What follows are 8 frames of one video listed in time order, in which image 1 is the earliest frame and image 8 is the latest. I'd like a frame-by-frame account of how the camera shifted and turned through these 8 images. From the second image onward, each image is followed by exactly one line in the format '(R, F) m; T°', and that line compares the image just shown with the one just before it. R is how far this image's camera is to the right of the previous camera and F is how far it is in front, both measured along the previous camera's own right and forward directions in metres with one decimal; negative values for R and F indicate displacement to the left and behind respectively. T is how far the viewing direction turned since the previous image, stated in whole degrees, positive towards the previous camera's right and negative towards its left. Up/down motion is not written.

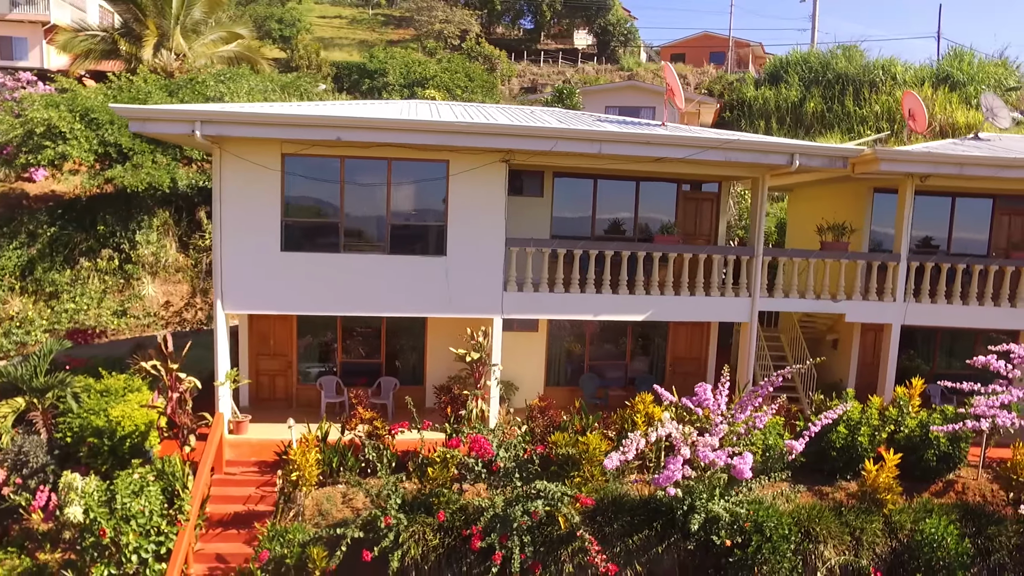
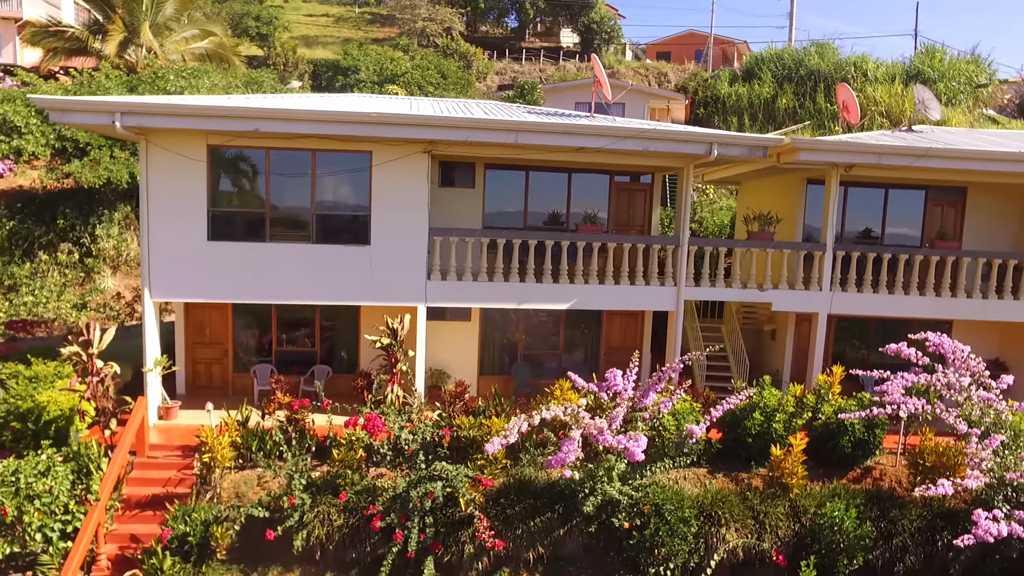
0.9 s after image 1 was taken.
(+1.1, -0.2) m; 0°
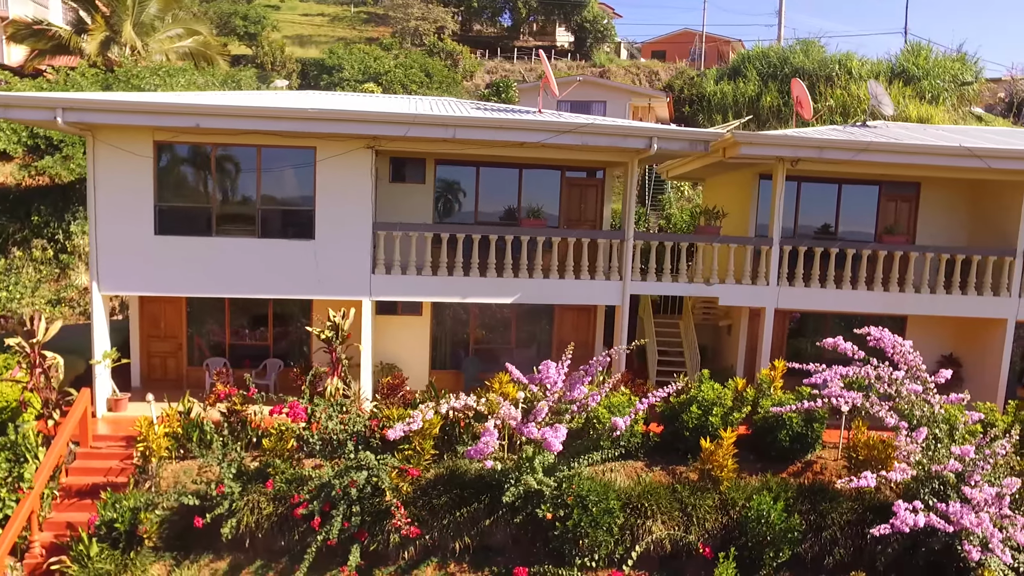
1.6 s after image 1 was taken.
(+1.0, -0.1) m; -1°
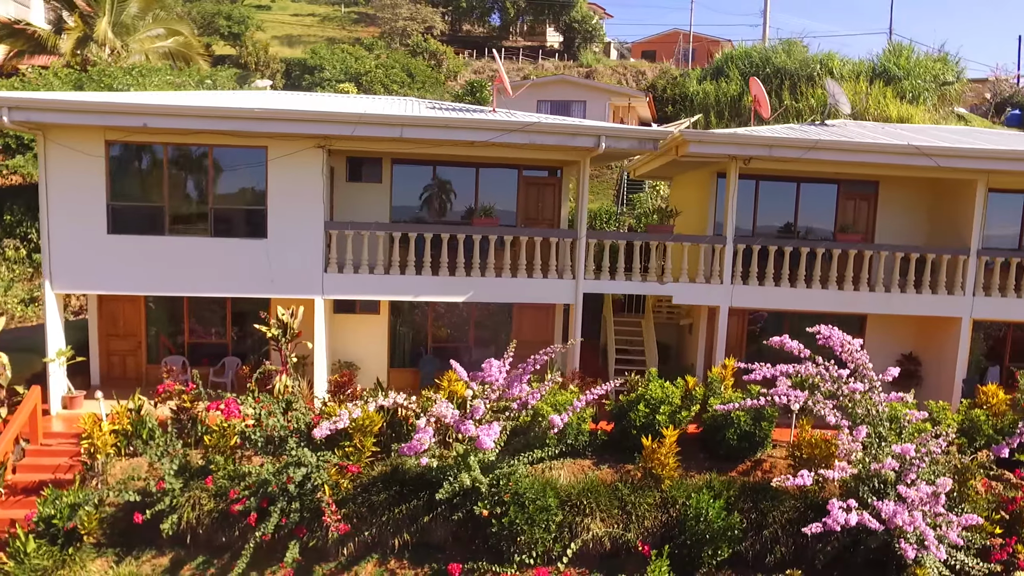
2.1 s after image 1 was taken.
(+0.7, 0.0) m; 0°
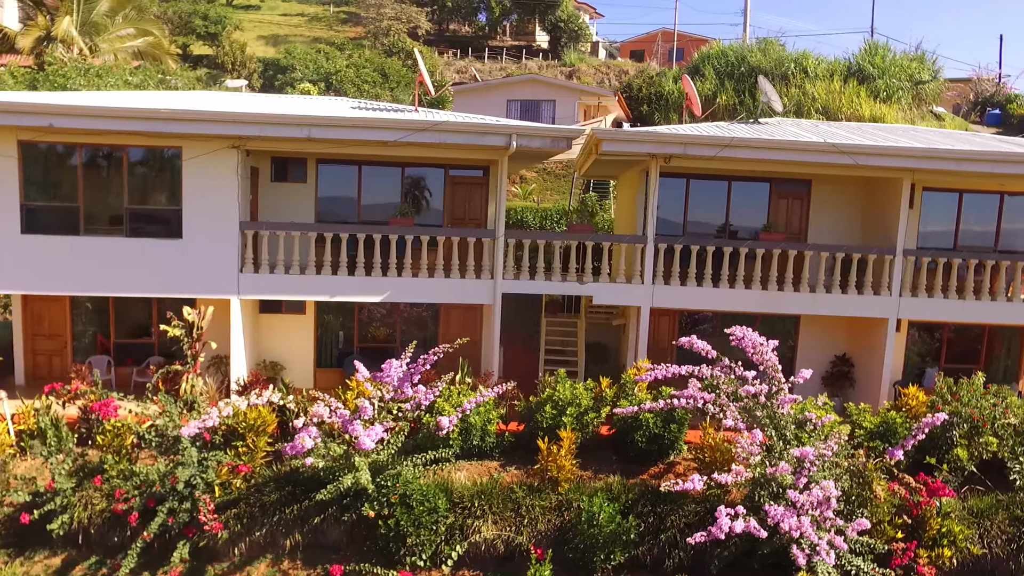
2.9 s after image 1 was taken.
(+1.4, +0.1) m; -1°
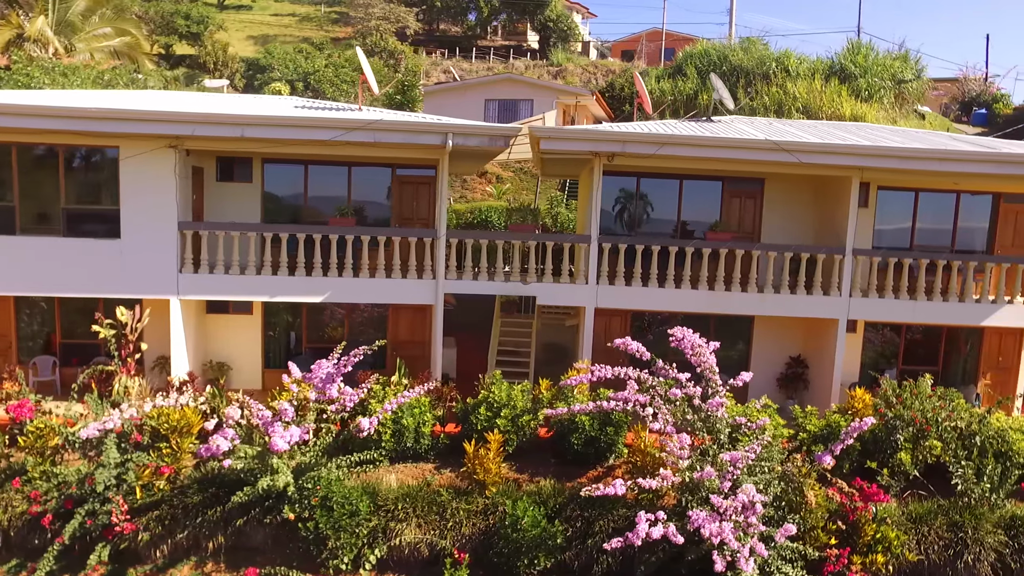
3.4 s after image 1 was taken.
(+0.9, +0.1) m; 0°
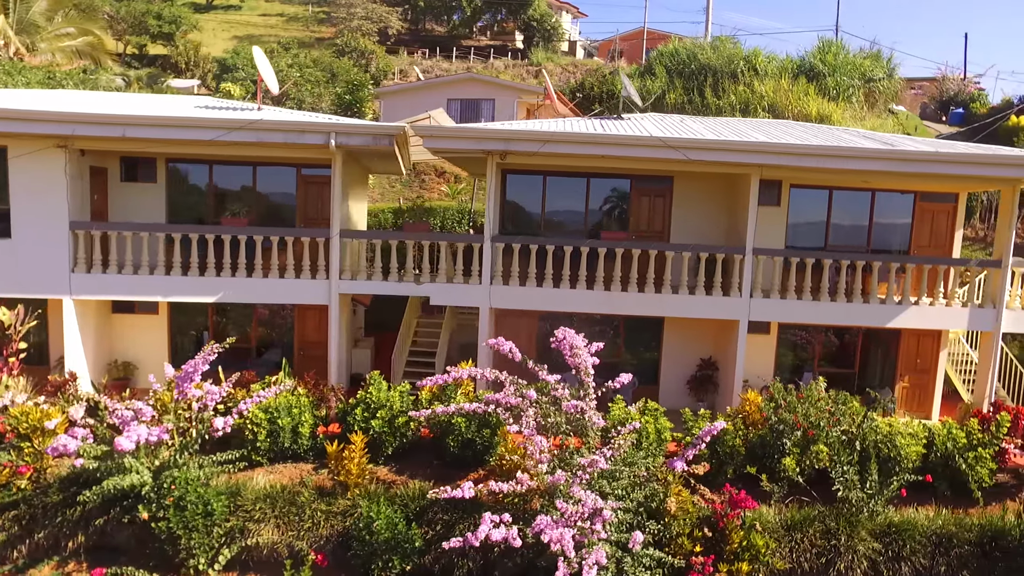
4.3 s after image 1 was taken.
(+1.8, +0.1) m; -1°
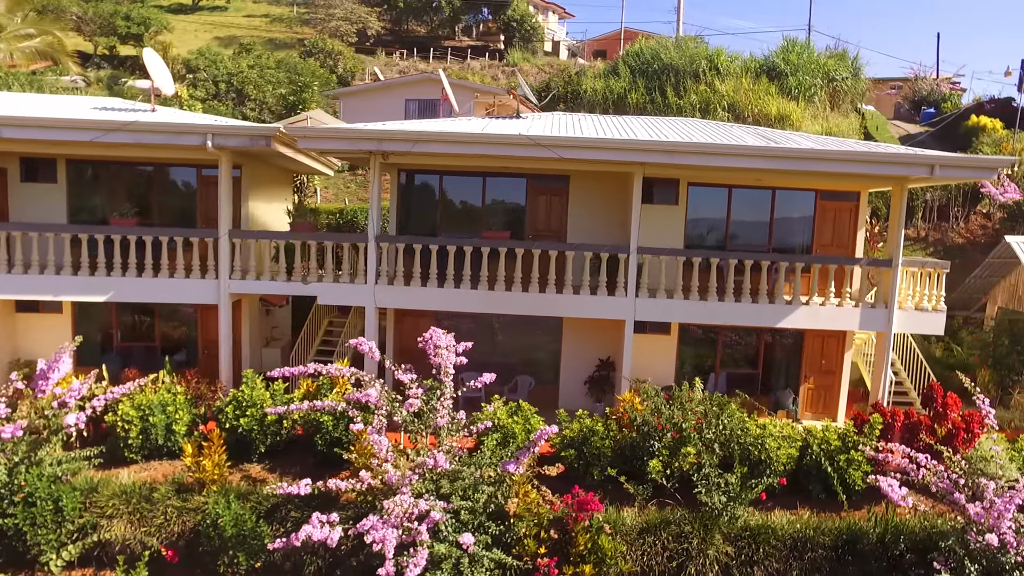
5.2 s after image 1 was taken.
(+1.9, 0.0) m; -1°
